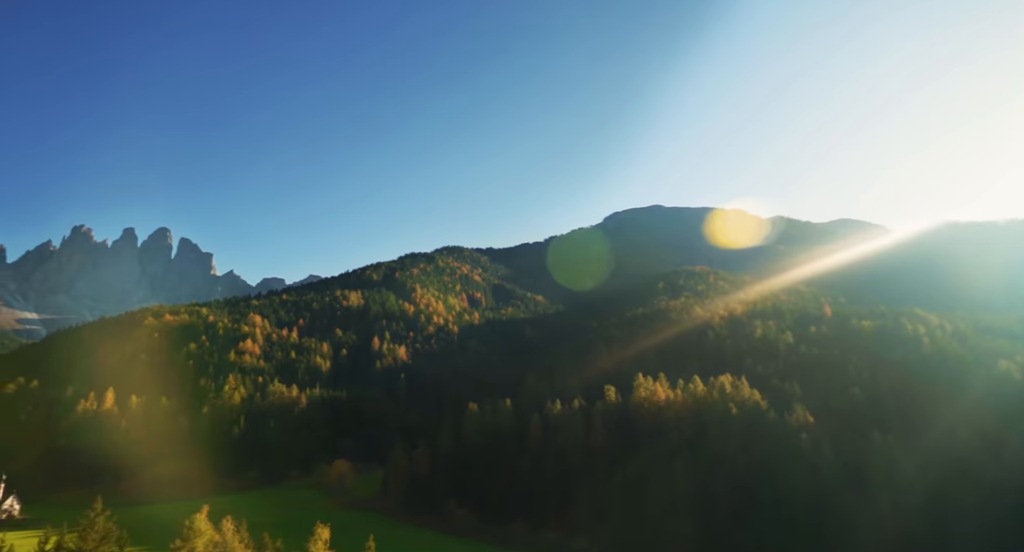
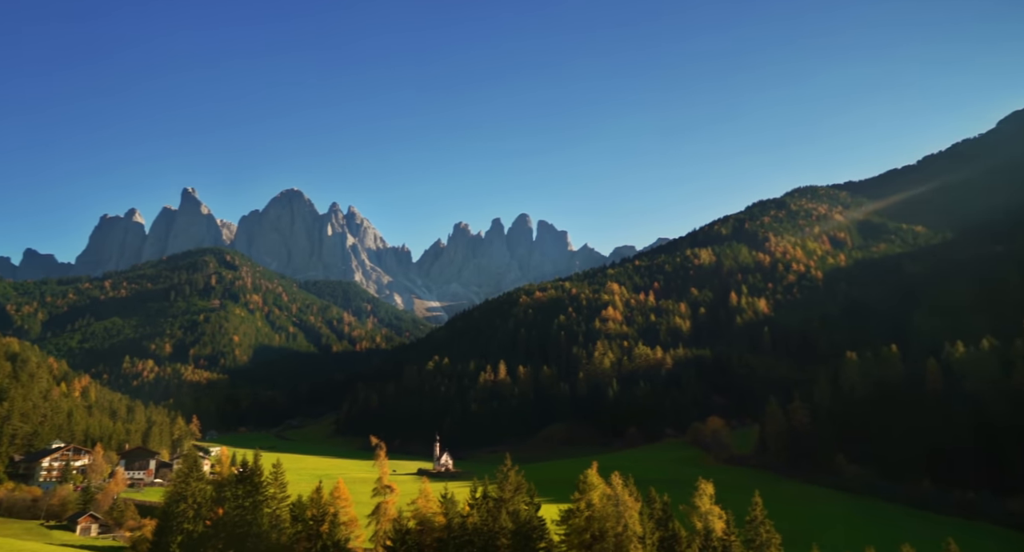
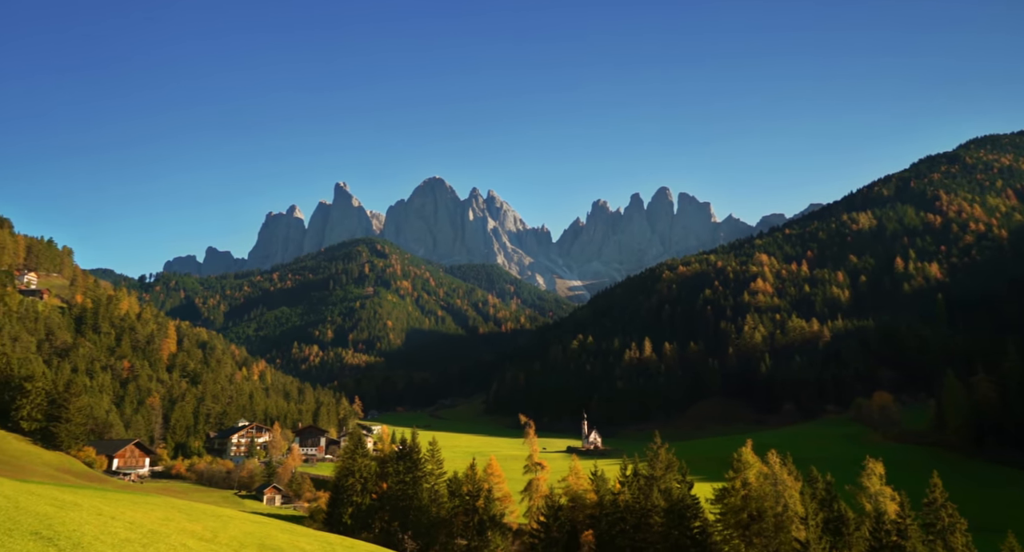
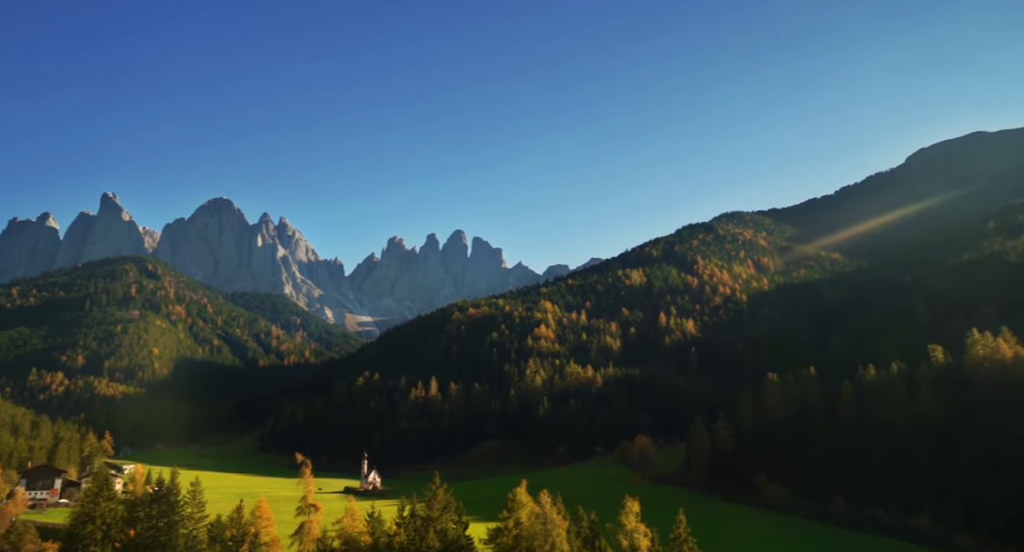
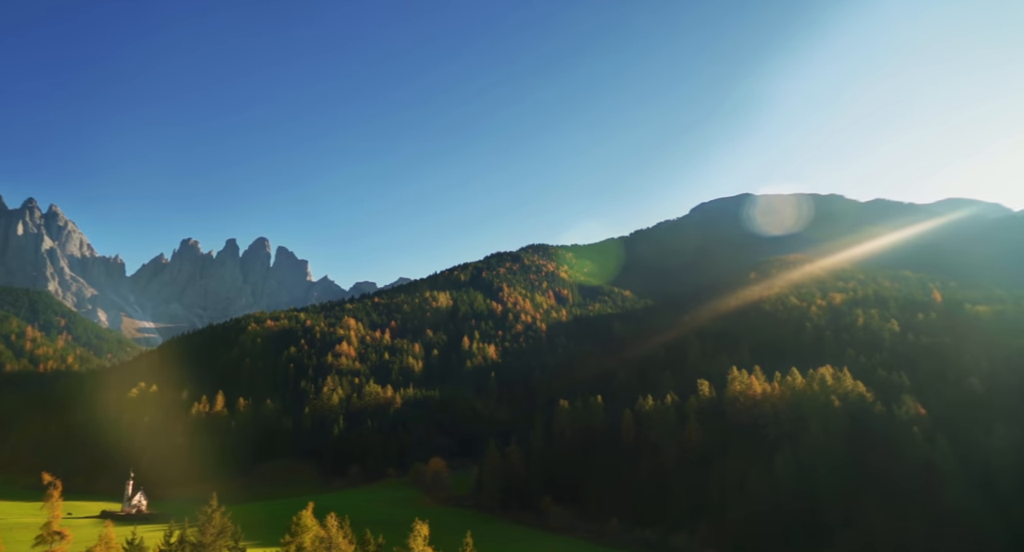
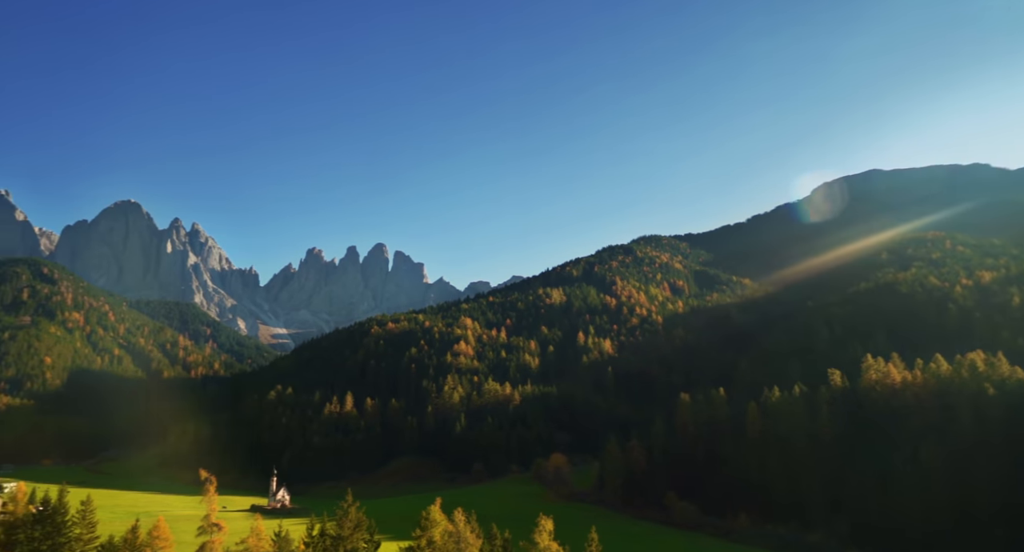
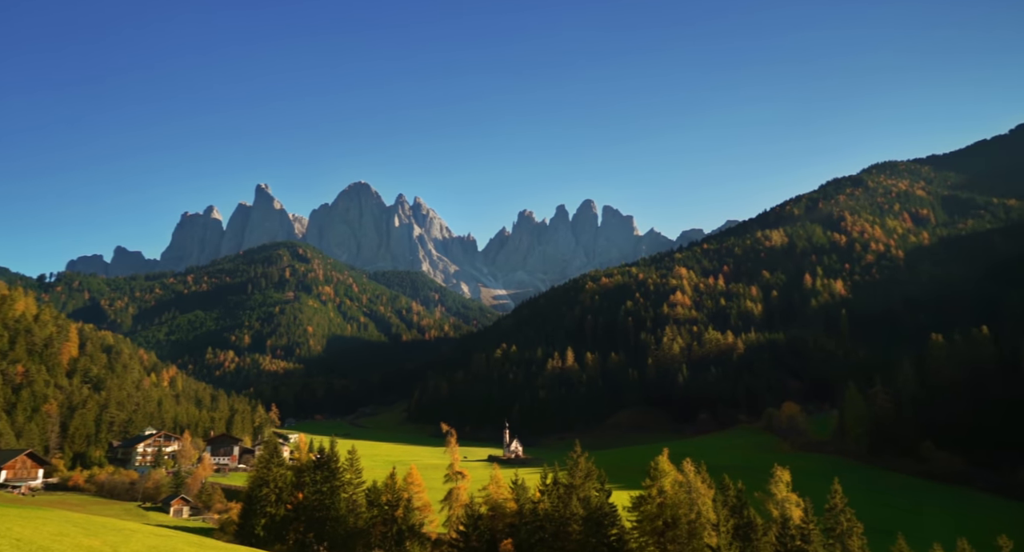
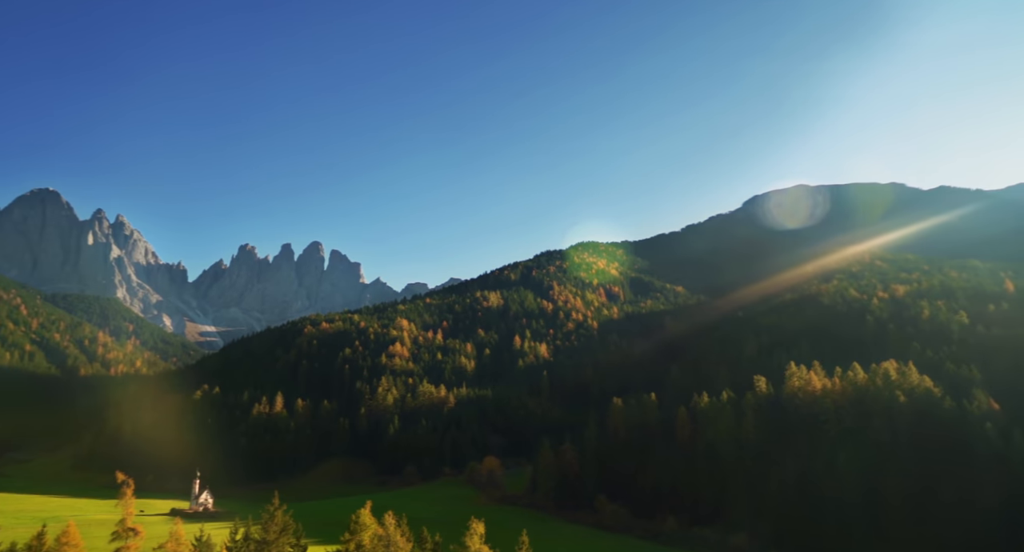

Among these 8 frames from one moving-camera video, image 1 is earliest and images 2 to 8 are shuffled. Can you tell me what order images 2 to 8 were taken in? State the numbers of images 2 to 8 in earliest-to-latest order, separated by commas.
5, 8, 6, 4, 2, 7, 3
